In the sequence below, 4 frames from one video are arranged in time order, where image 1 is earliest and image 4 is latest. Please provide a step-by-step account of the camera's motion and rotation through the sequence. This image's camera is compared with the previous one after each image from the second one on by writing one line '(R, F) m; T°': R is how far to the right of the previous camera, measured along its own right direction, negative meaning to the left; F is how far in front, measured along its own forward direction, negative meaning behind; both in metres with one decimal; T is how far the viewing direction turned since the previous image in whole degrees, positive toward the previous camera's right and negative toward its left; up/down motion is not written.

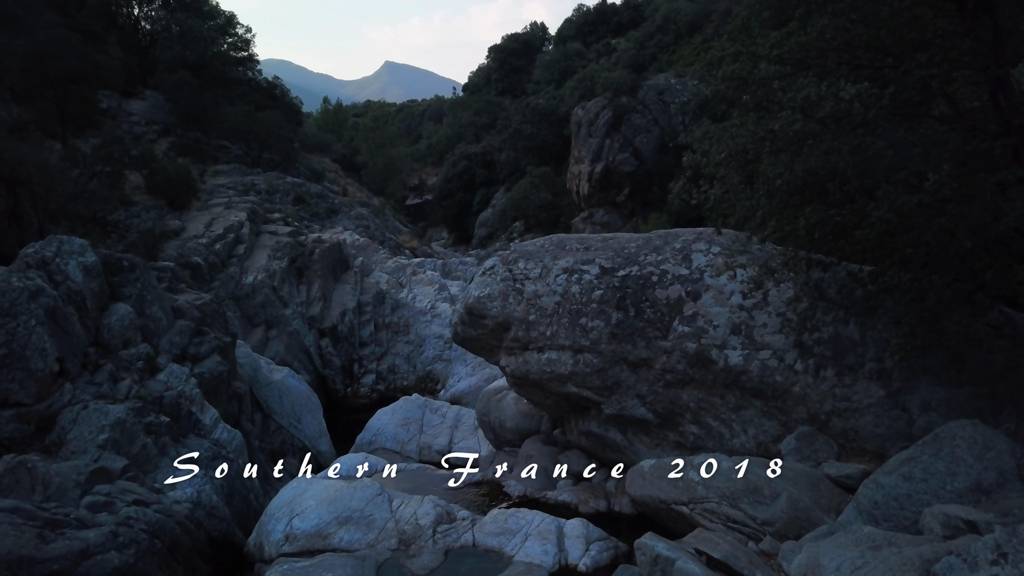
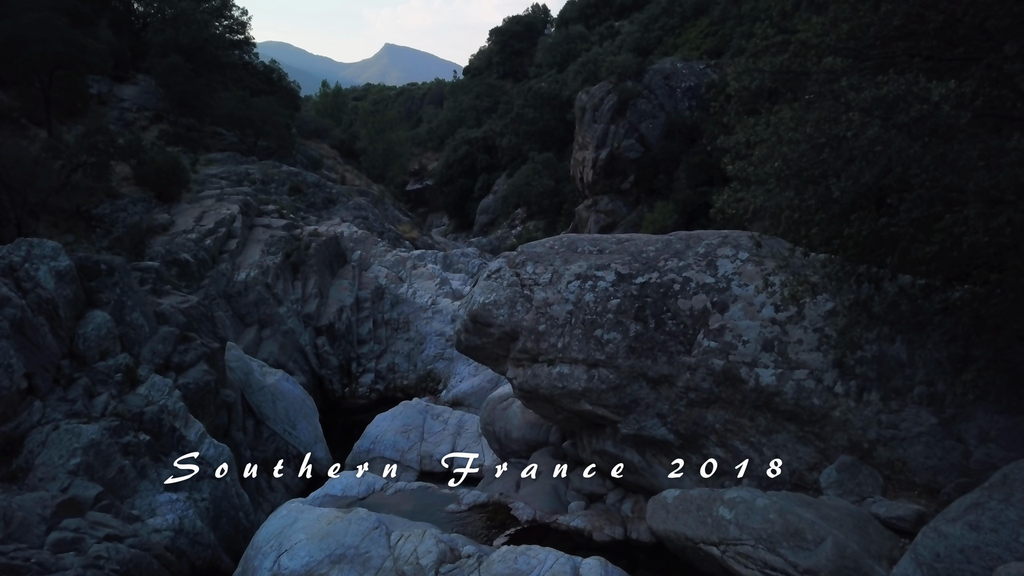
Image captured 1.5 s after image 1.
(-0.1, +0.7) m; 0°
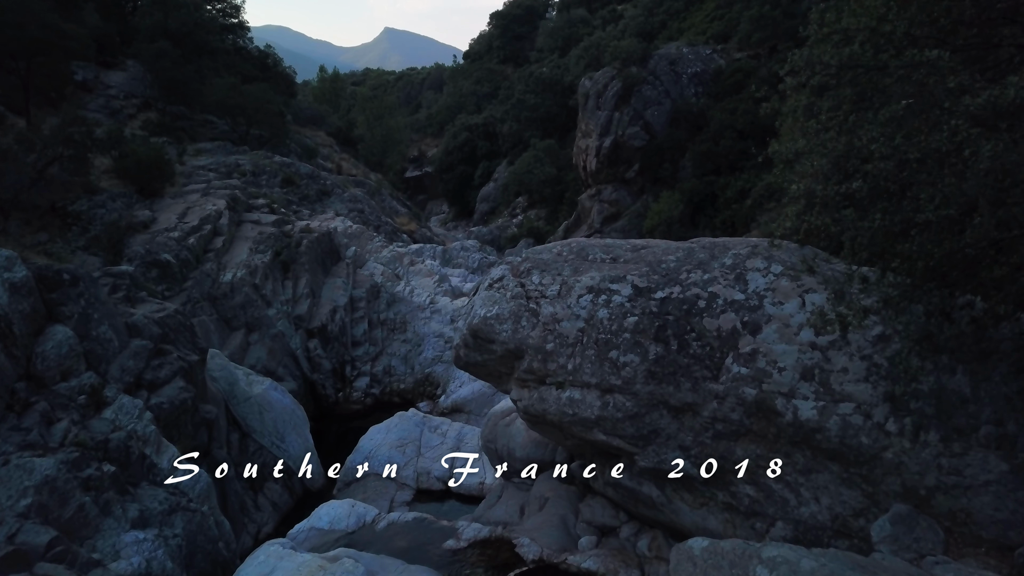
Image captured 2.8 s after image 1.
(0.0, +0.9) m; 0°
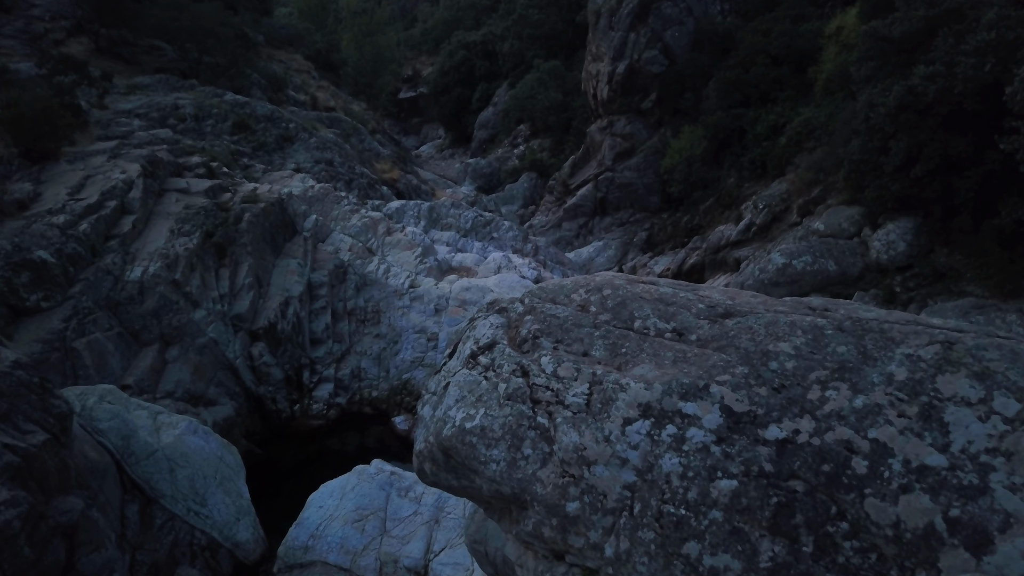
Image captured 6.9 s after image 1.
(0.0, +3.4) m; 0°
